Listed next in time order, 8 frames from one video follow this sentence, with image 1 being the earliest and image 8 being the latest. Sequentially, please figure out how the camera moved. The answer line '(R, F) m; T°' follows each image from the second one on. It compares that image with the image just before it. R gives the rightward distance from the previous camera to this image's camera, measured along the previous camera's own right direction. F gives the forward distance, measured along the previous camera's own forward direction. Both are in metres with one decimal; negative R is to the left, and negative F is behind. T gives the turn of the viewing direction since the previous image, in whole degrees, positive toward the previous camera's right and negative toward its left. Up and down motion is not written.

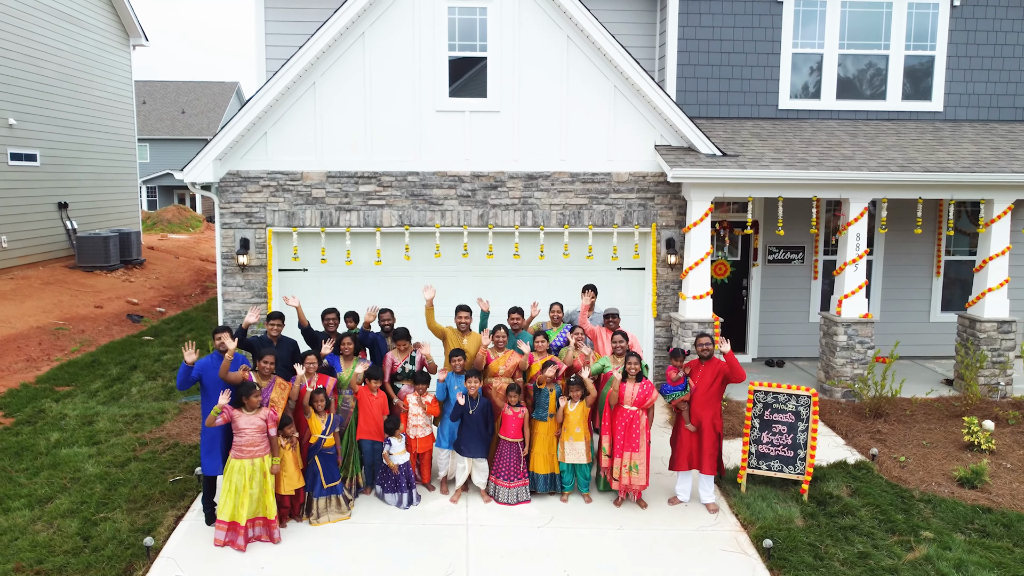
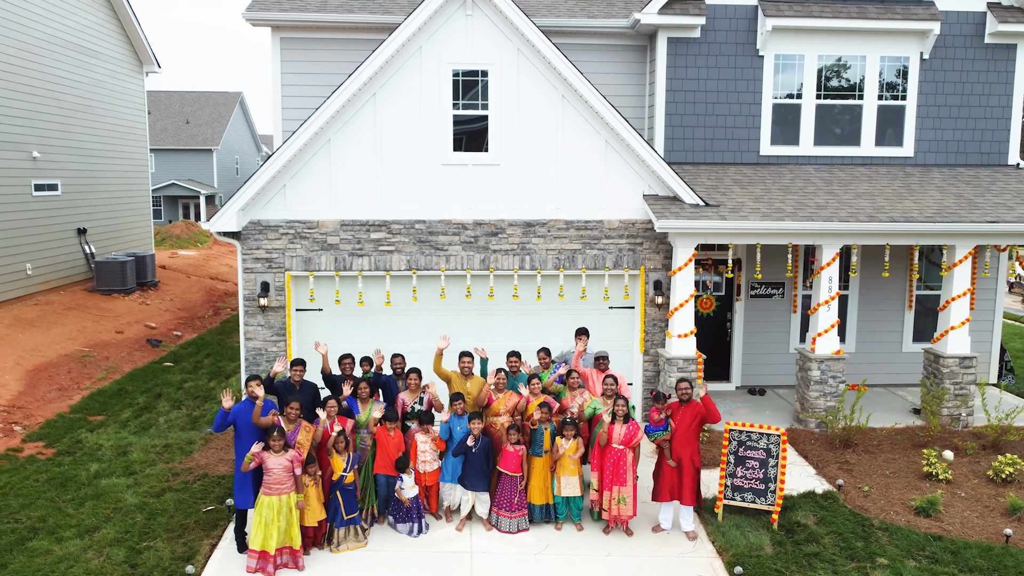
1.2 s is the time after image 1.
(0.0, -0.7) m; 0°
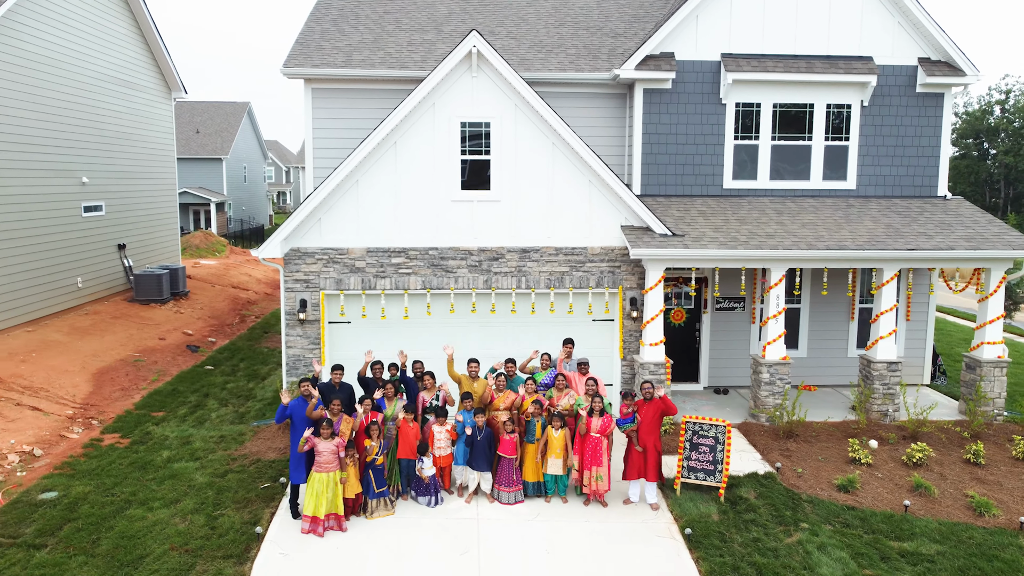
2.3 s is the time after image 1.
(0.0, -1.7) m; 0°
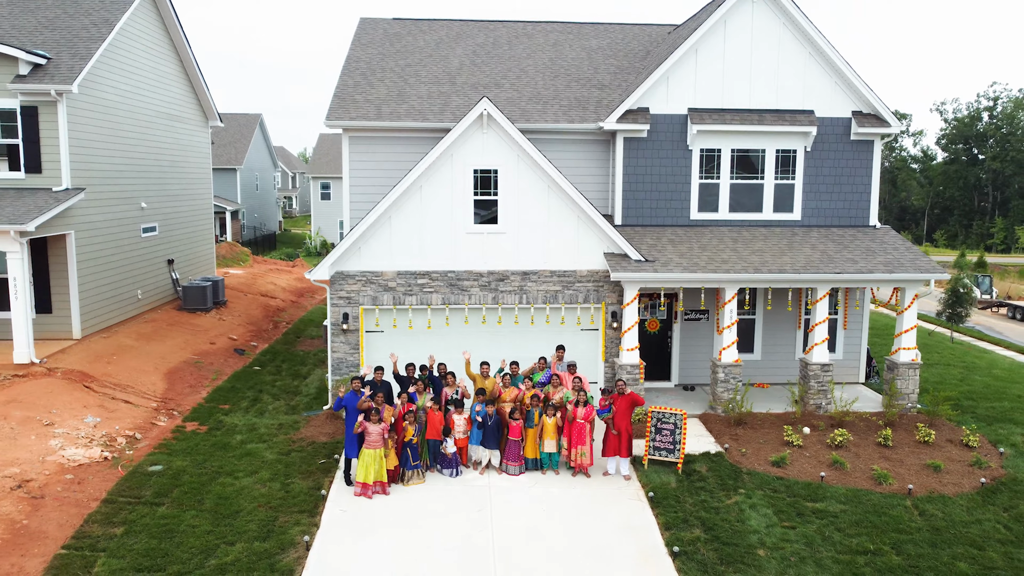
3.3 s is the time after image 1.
(-0.1, -2.5) m; 0°
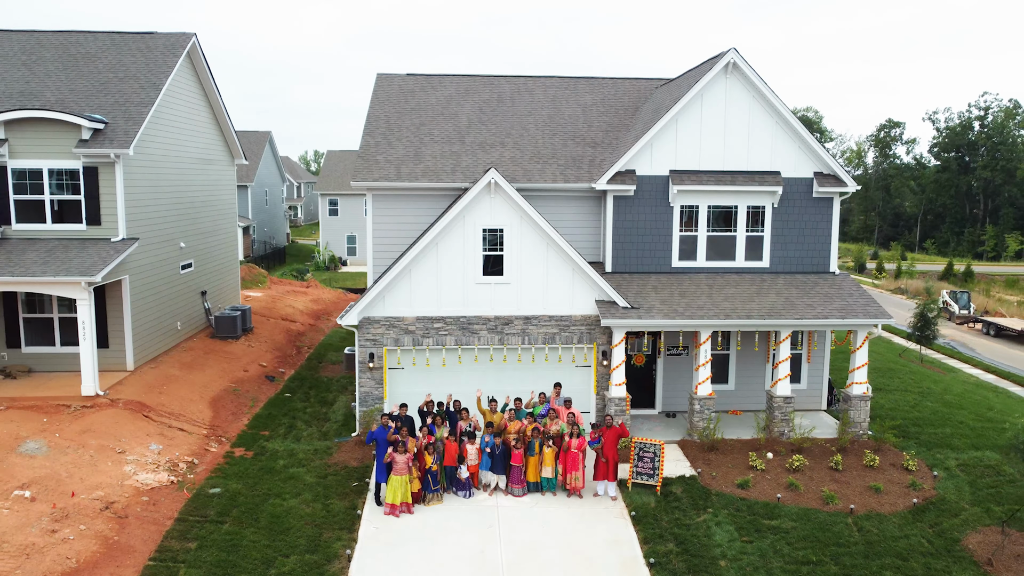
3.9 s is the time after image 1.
(-0.1, -2.1) m; 0°
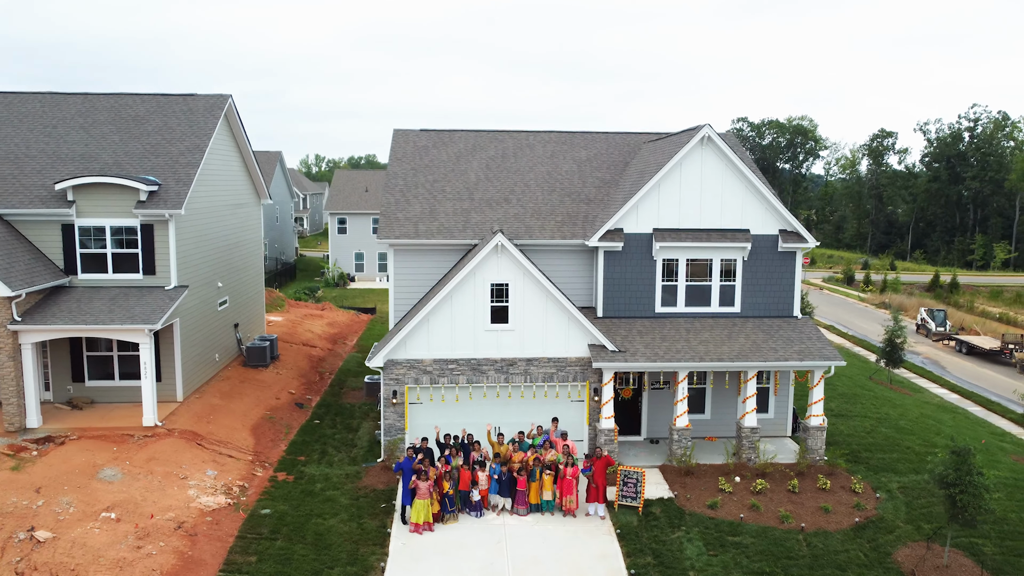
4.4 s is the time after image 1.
(-0.1, -2.5) m; 0°
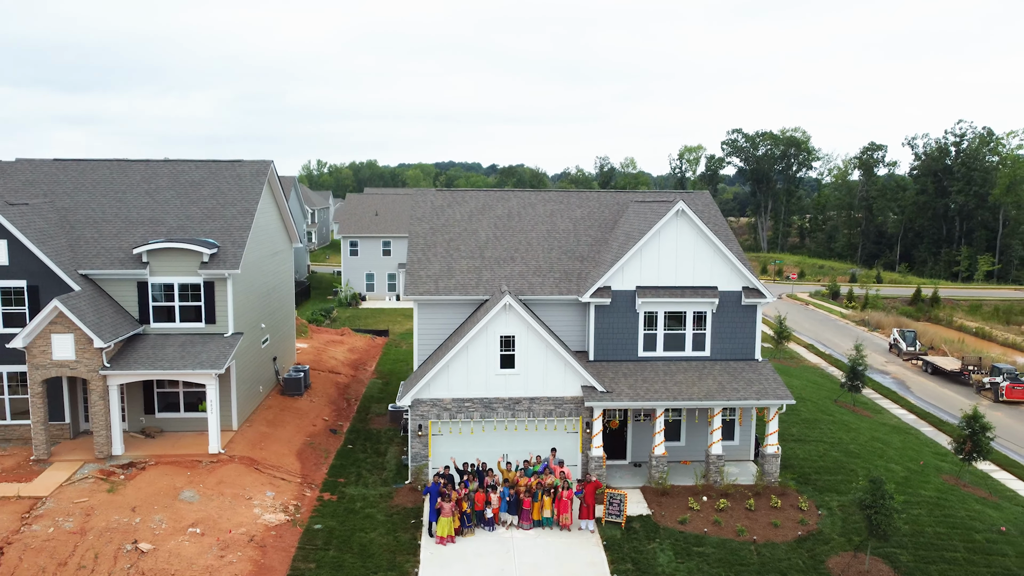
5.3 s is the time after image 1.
(-0.1, -3.6) m; 0°
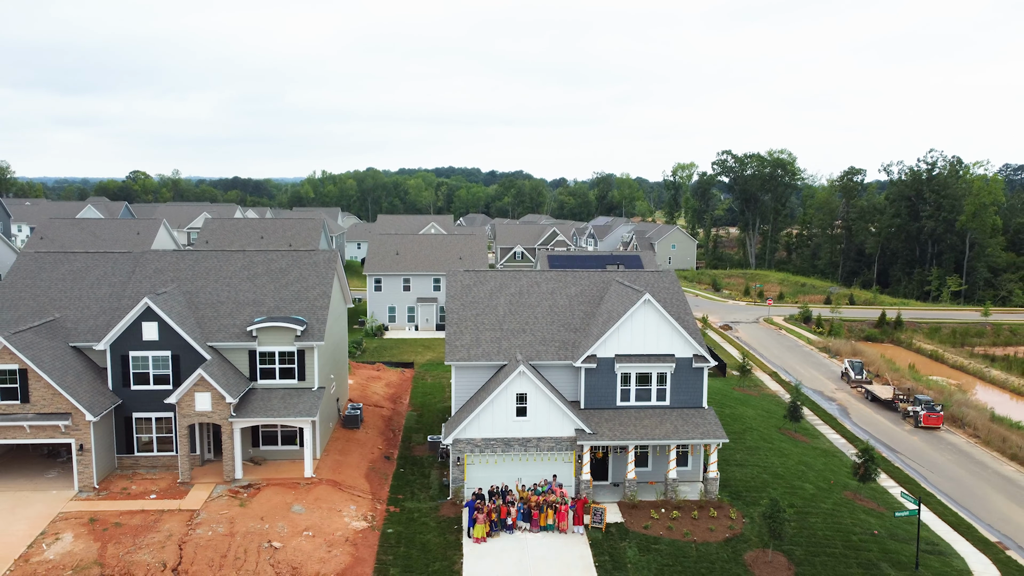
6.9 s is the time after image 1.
(-0.4, -8.3) m; 0°
